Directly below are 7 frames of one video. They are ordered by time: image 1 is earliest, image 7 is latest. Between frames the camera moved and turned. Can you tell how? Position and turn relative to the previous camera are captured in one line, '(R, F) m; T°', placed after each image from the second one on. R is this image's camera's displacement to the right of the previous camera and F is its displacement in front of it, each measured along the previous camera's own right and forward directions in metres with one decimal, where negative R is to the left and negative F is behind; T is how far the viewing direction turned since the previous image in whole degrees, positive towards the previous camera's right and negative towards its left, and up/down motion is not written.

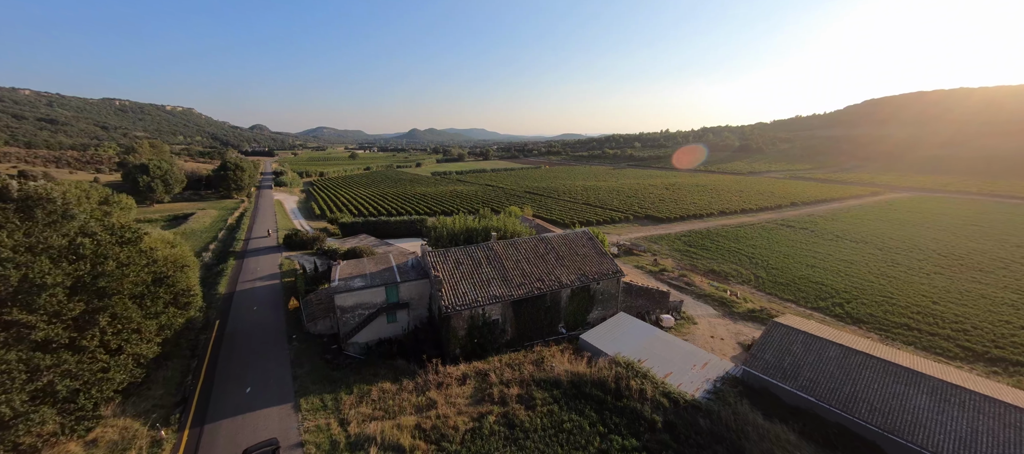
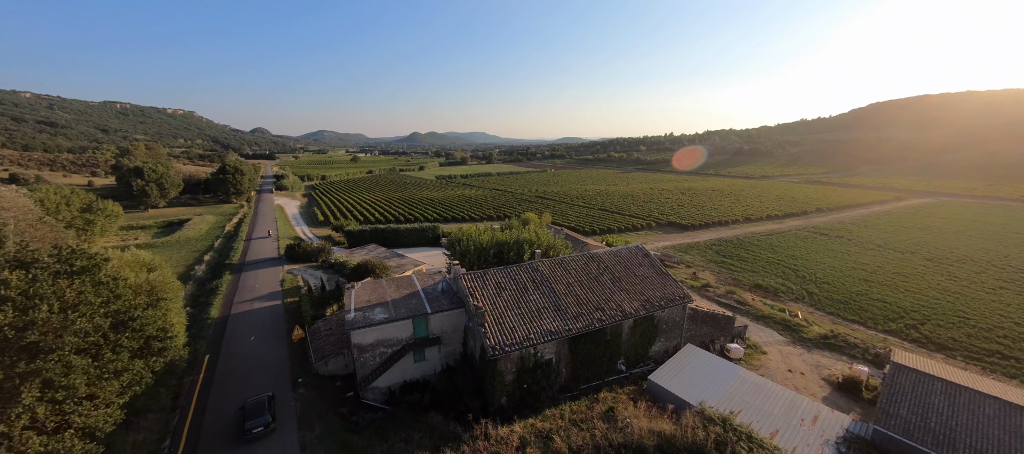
(-2.3, +3.3) m; 0°
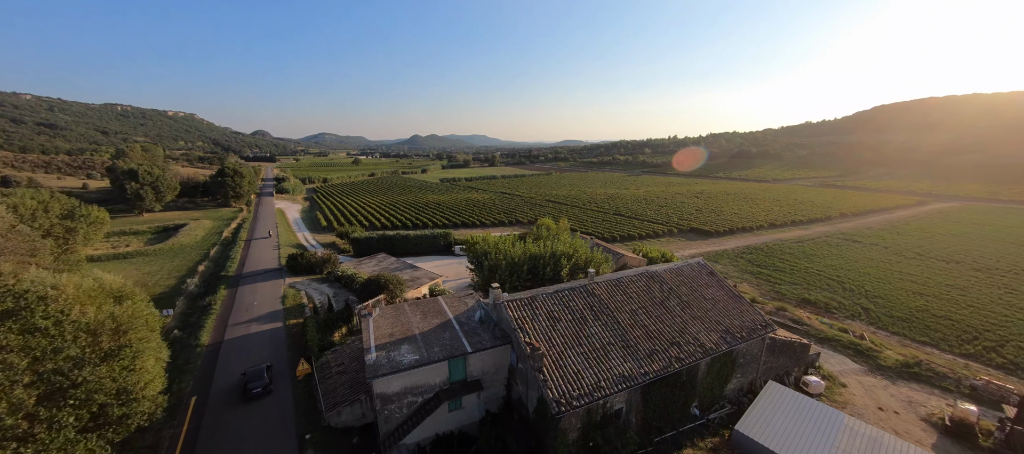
(-1.9, +2.8) m; 0°
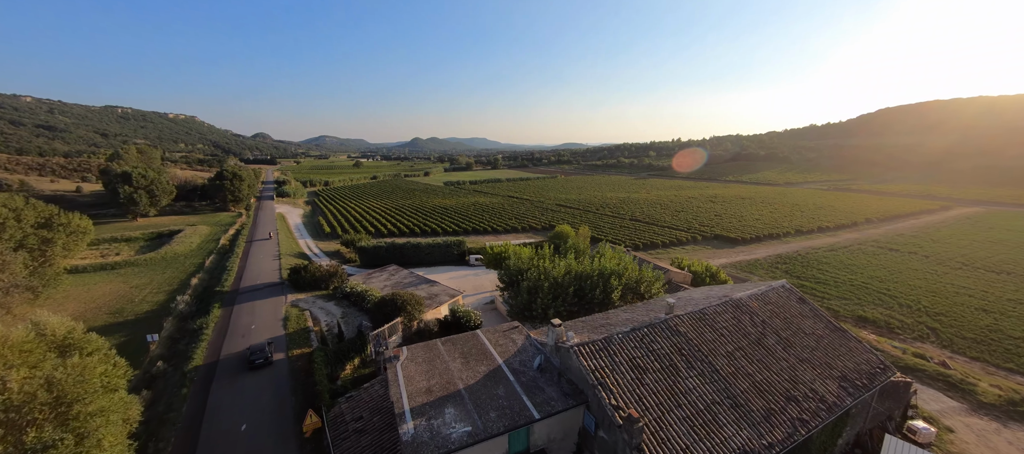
(-1.9, +2.7) m; 0°
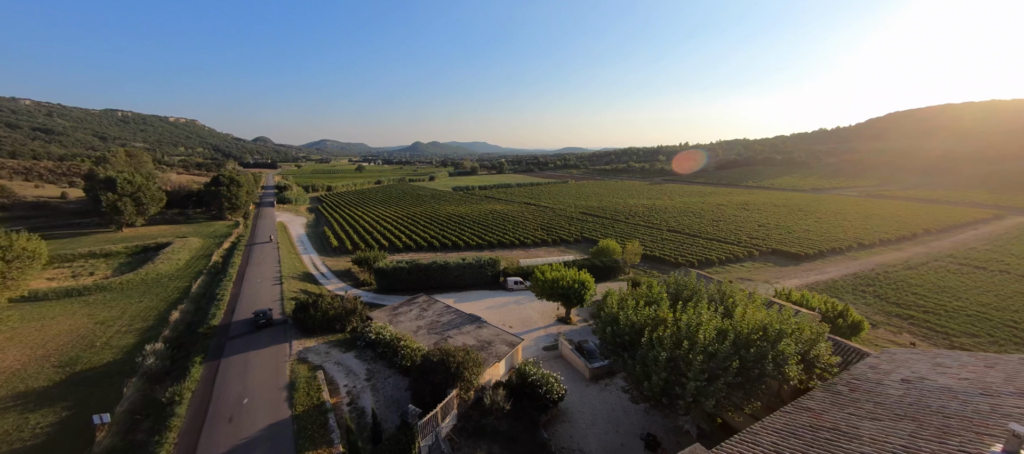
(-3.7, +5.4) m; 0°
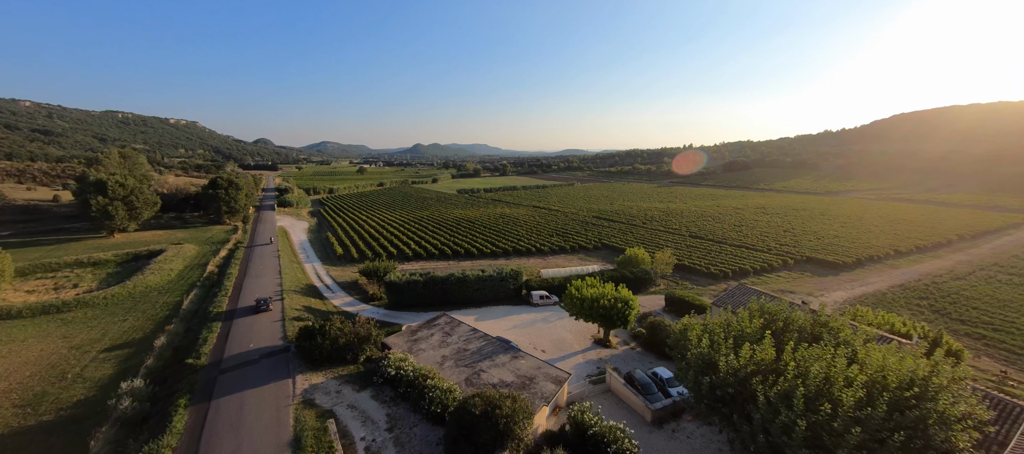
(-1.9, +2.7) m; 0°
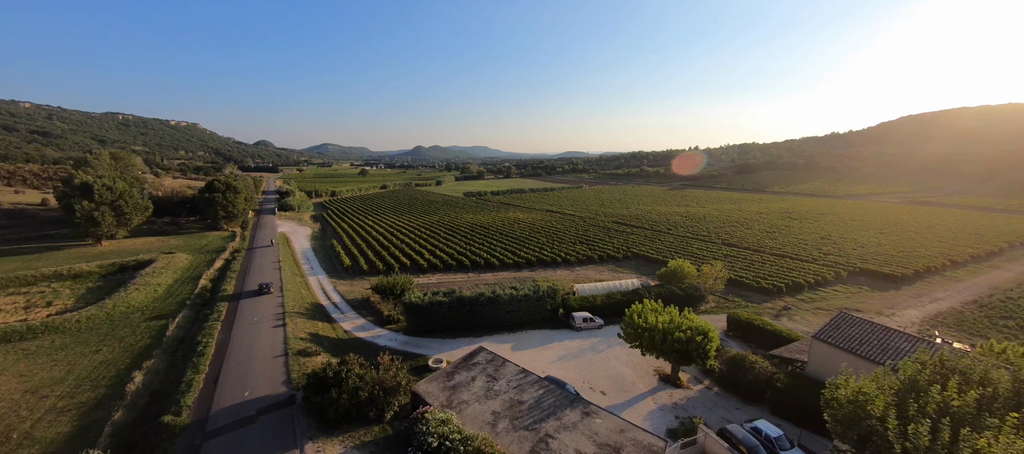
(-2.5, +3.5) m; 0°
